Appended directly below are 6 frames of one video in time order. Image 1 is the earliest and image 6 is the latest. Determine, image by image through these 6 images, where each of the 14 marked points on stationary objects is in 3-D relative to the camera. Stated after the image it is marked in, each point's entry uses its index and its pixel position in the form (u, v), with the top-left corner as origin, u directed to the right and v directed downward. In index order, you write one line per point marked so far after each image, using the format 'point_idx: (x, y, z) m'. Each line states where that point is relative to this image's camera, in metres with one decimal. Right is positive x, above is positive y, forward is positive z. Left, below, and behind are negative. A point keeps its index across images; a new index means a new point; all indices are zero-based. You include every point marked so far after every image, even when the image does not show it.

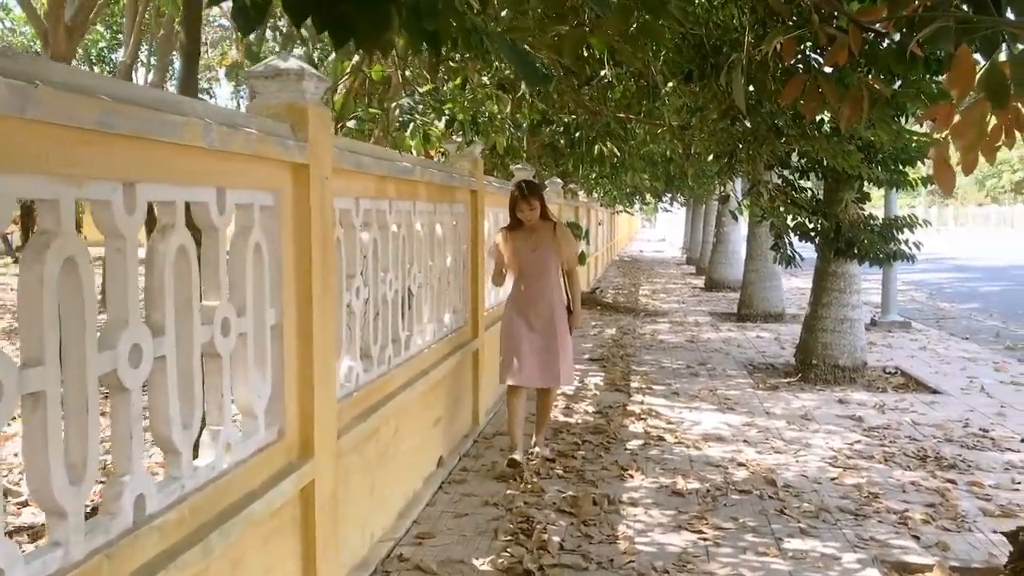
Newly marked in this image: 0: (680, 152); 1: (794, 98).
0: (+1.4, +1.1, +7.4) m
1: (+0.9, +0.6, +2.8) m
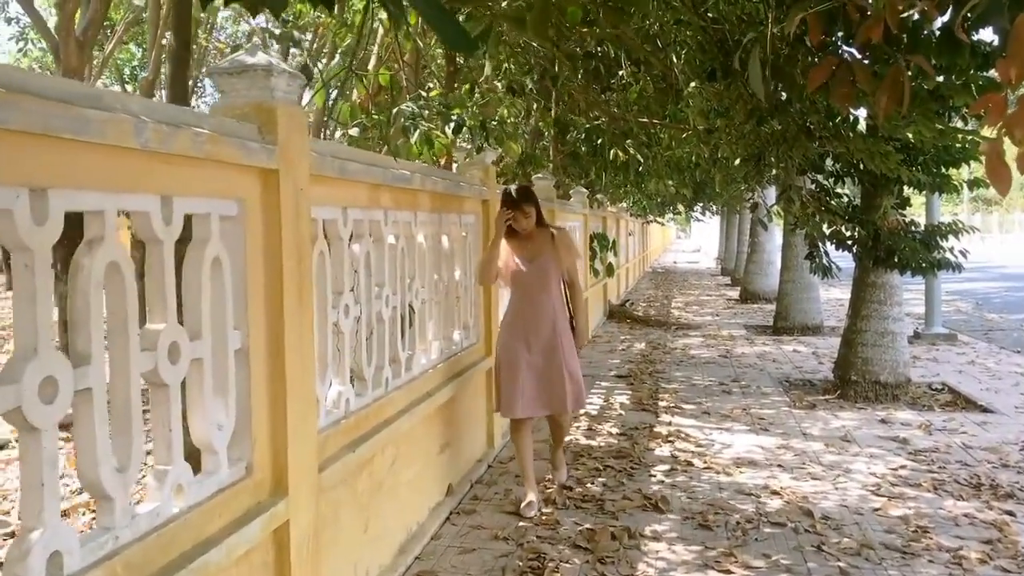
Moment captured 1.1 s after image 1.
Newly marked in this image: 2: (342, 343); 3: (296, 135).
0: (+1.5, +1.0, +7.0) m
1: (+0.8, +0.6, +2.4) m
2: (-0.7, -0.2, +3.6) m
3: (-0.7, +0.5, +2.9) m
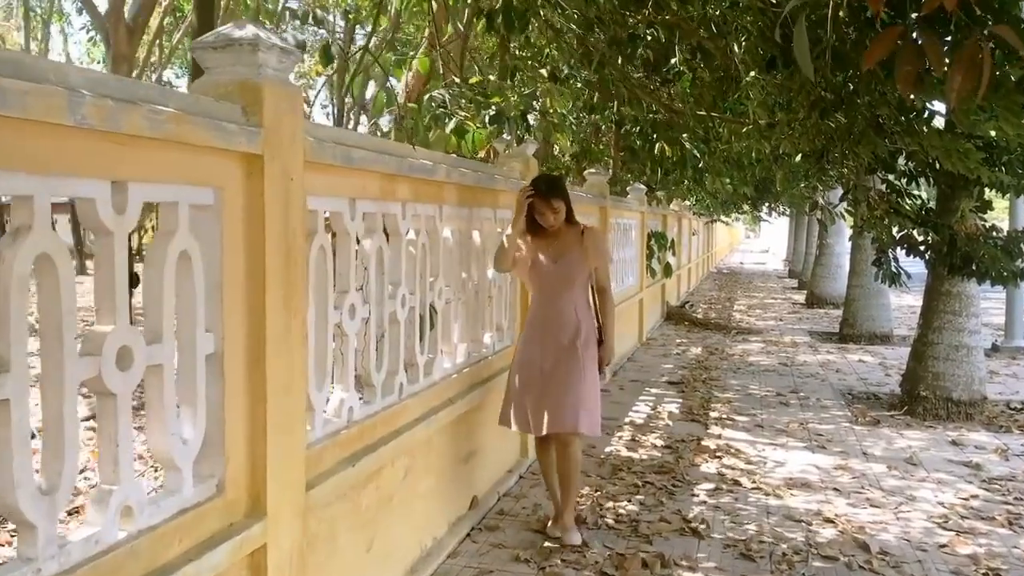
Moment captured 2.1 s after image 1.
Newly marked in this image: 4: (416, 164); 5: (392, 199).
0: (+1.9, +1.0, +6.5) m
1: (+0.8, +0.5, +2.0) m
2: (-0.6, -0.2, +3.3) m
3: (-0.7, +0.5, +2.6) m
4: (-0.4, +0.5, +3.7) m
5: (-0.5, +0.4, +3.6) m
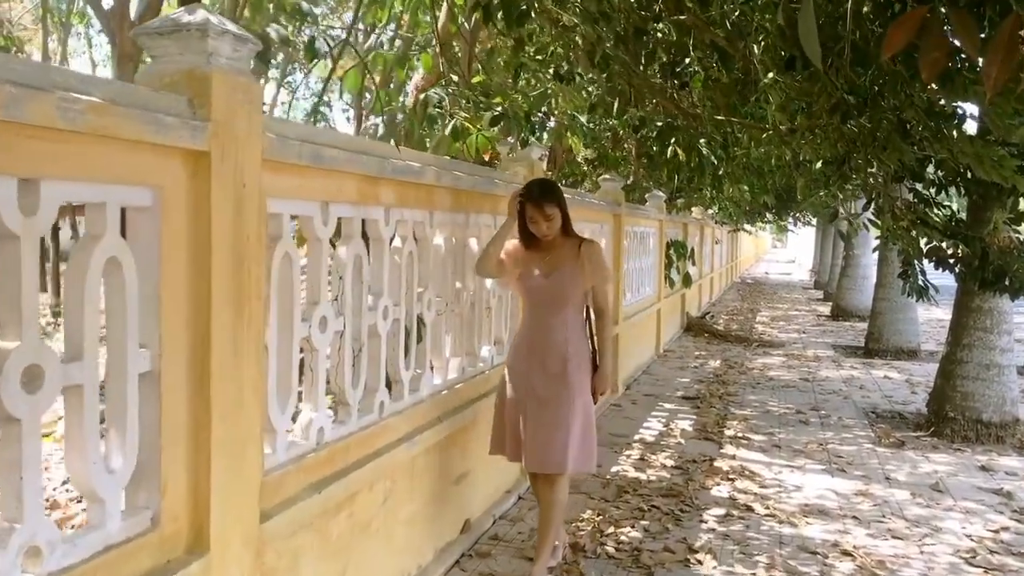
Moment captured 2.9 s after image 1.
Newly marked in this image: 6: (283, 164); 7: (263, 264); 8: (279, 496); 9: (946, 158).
0: (+1.9, +0.9, +6.2) m
1: (+0.8, +0.5, +1.7) m
2: (-0.7, -0.3, +3.0) m
3: (-0.7, +0.5, +2.4) m
4: (-0.4, +0.5, +3.4) m
5: (-0.5, +0.3, +3.3) m
6: (-0.7, +0.4, +2.7) m
7: (-0.7, +0.1, +2.6) m
8: (-0.7, -0.6, +2.7) m
9: (+2.5, +0.8, +5.2) m
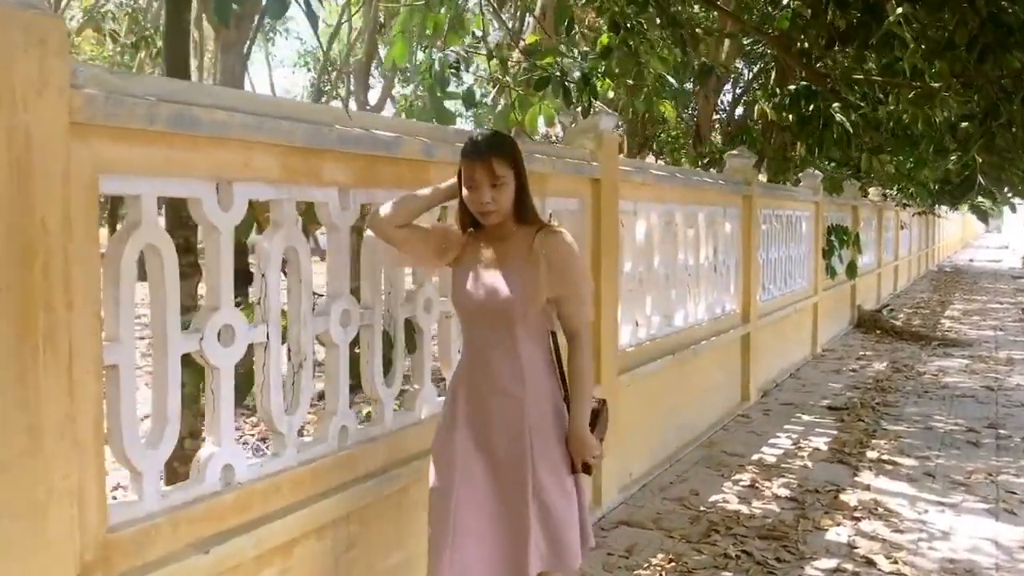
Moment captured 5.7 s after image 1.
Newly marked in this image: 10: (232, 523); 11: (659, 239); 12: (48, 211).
0: (+2.4, +0.9, +5.0) m
1: (+0.3, +0.5, +0.8) m
2: (-0.8, -0.3, +2.4) m
3: (-1.0, +0.5, +1.8) m
4: (-0.5, +0.5, +2.7) m
5: (-0.6, +0.3, +2.6) m
6: (-0.9, +0.4, +2.0) m
7: (-0.9, +0.1, +2.0) m
8: (-0.9, -0.6, +2.1) m
9: (+2.8, +0.8, +3.9) m
10: (-0.8, -0.6, +2.4) m
11: (+0.9, +0.3, +5.6) m
12: (-1.0, +0.2, +1.9) m
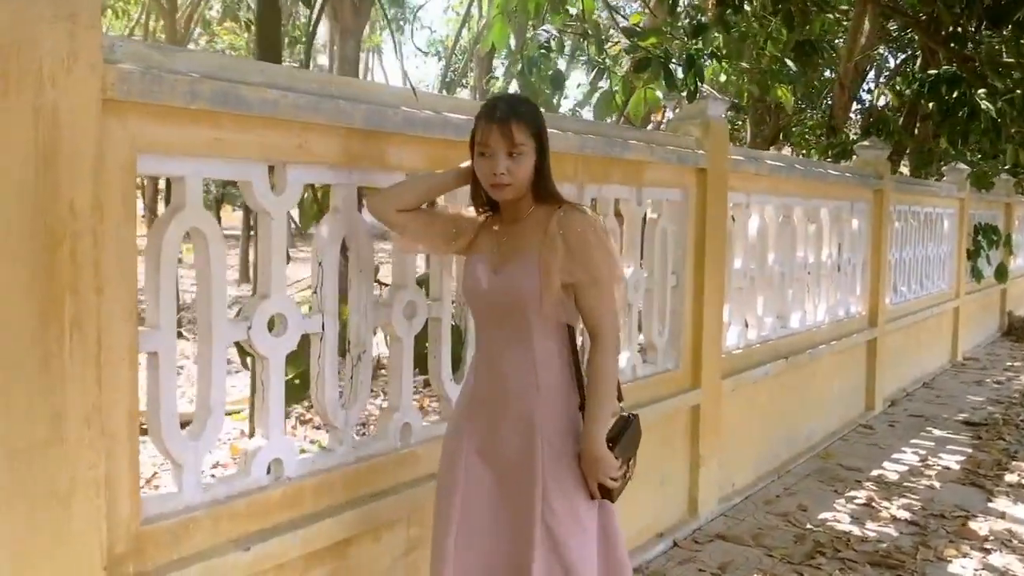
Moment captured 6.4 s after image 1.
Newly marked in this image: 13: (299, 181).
0: (+2.9, +0.9, +4.4) m
1: (+0.3, +0.4, +0.6) m
2: (-0.6, -0.2, +2.3) m
3: (-0.9, +0.5, +1.7) m
4: (-0.3, +0.5, +2.6) m
5: (-0.4, +0.3, +2.5) m
6: (-0.8, +0.4, +2.0) m
7: (-0.8, +0.1, +1.9) m
8: (-0.8, -0.6, +2.1) m
9: (+3.1, +0.7, +3.2) m
10: (-0.6, -0.6, +2.3) m
11: (+1.5, +0.3, +5.2) m
12: (-0.9, +0.2, +1.8) m
13: (-0.6, +0.3, +2.3) m
